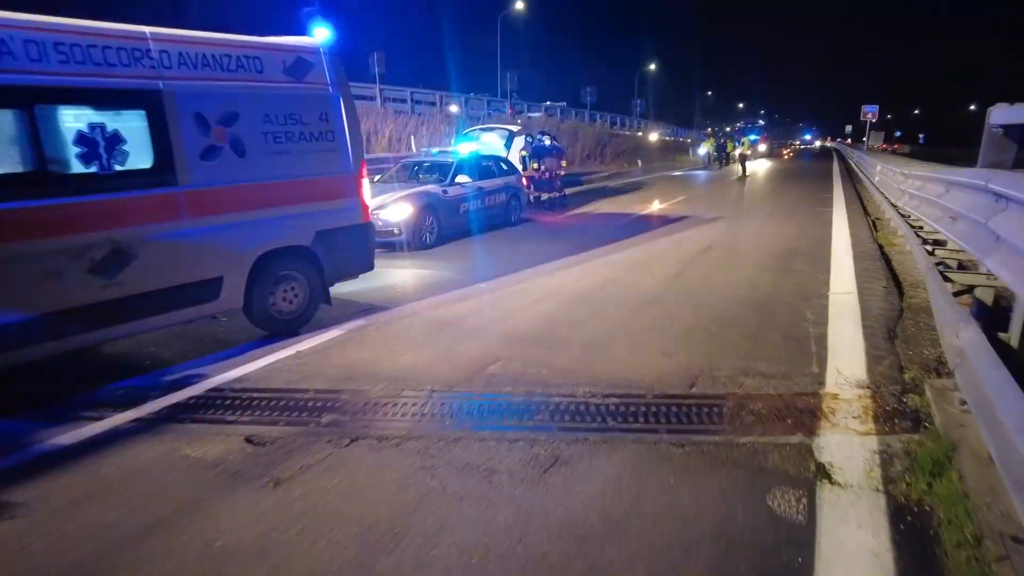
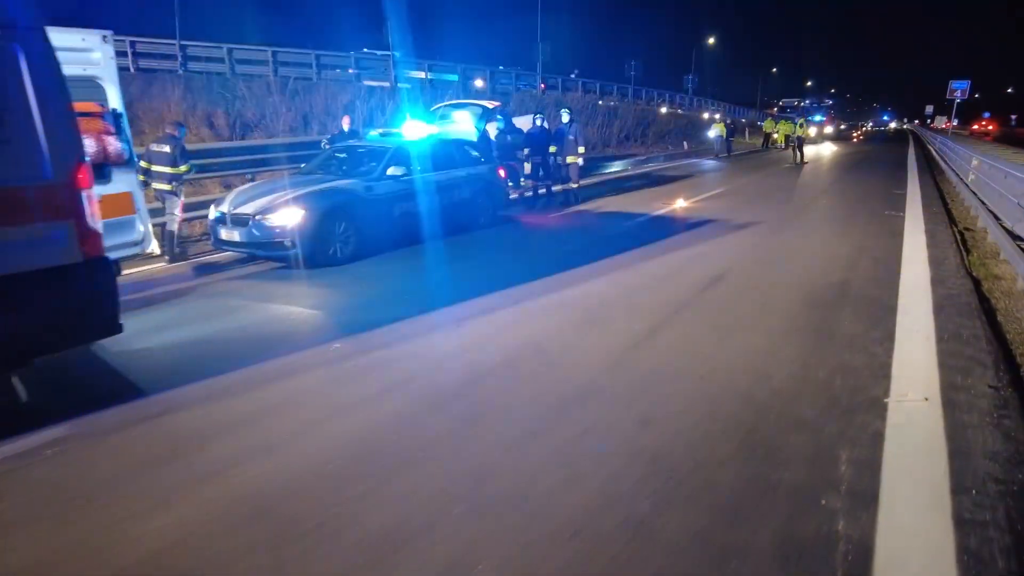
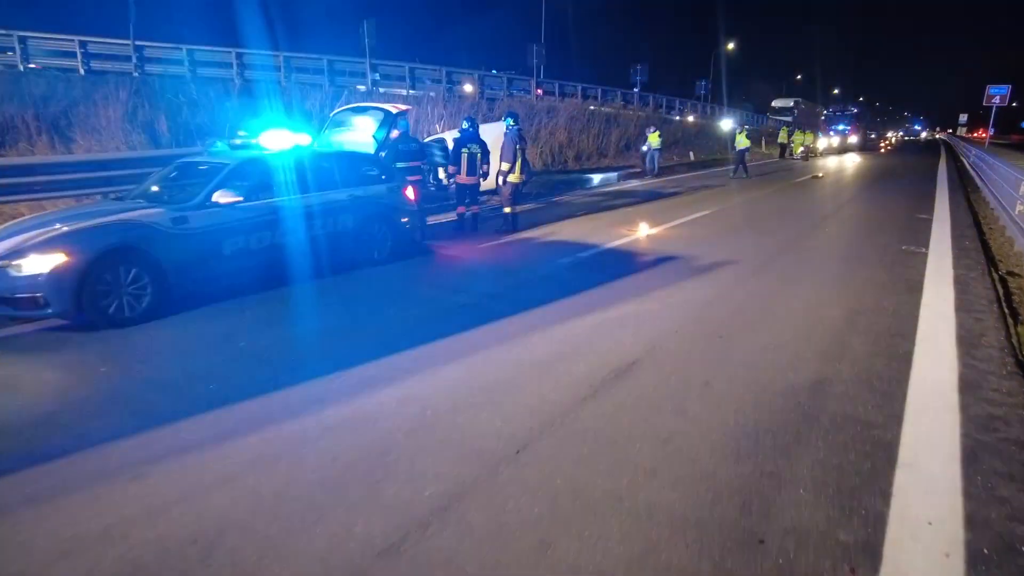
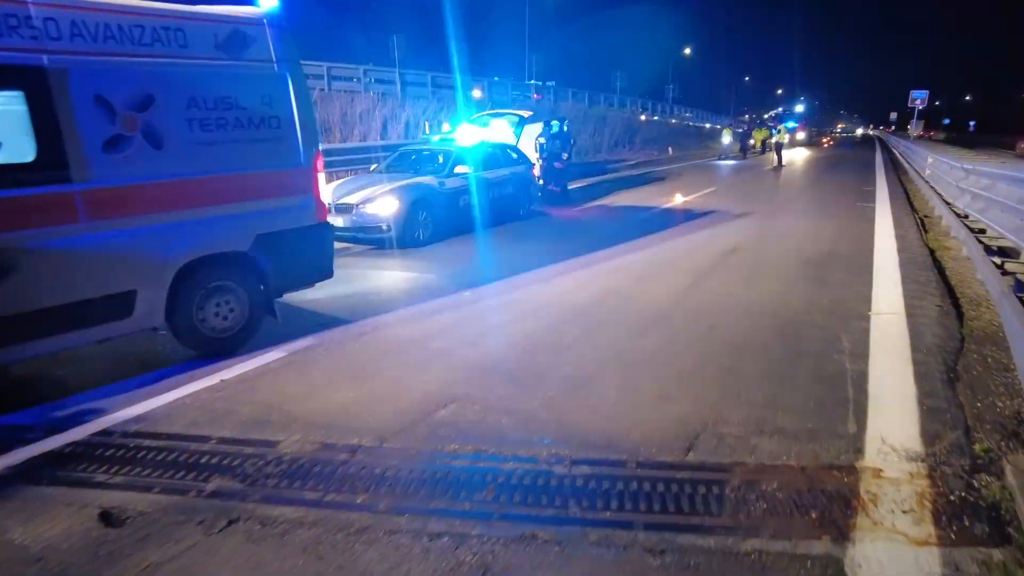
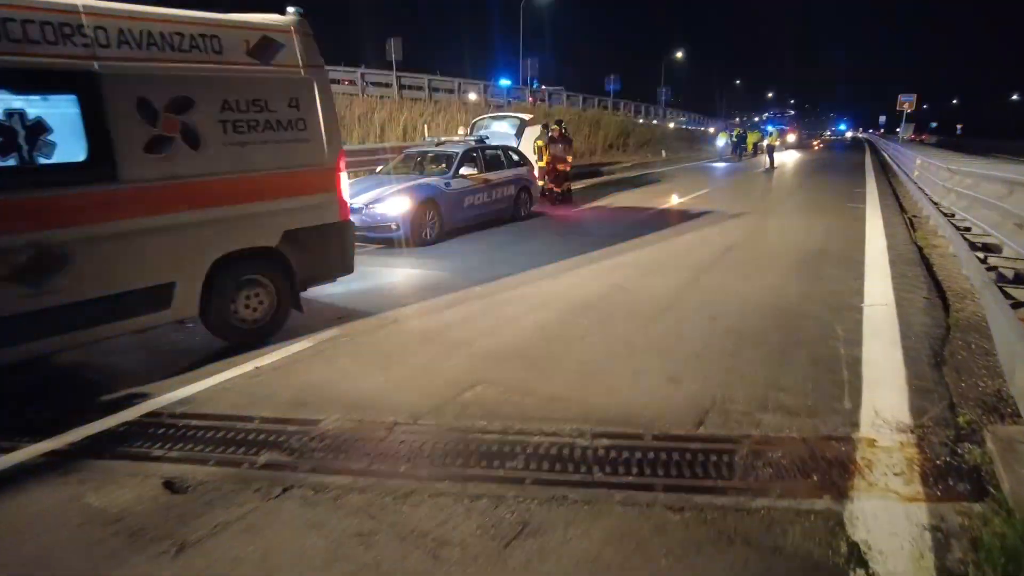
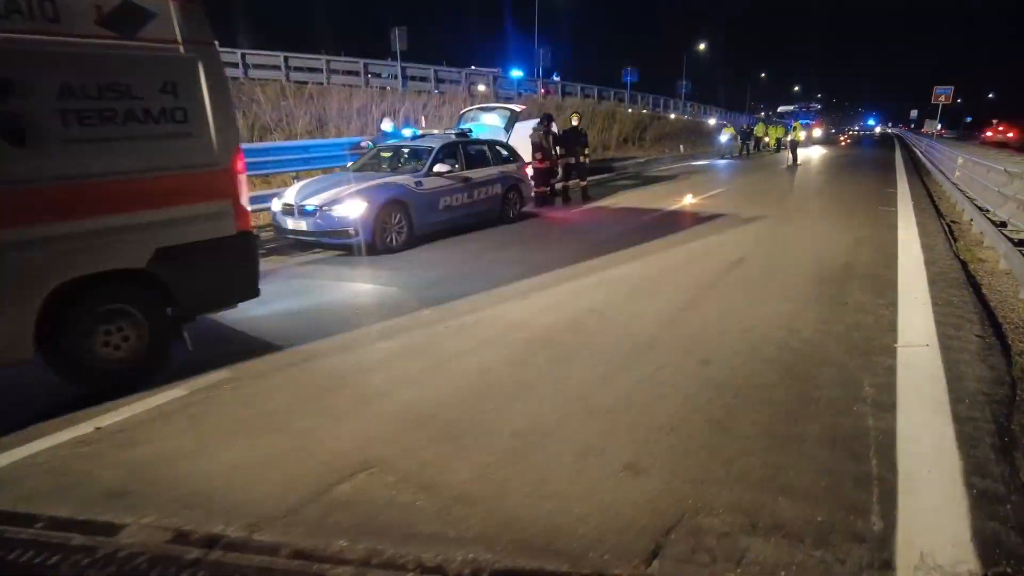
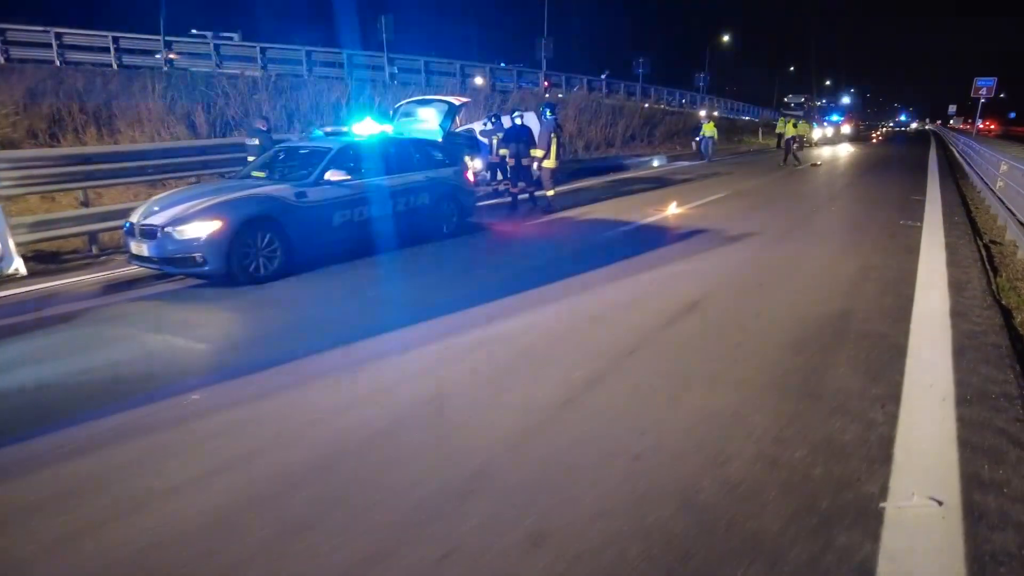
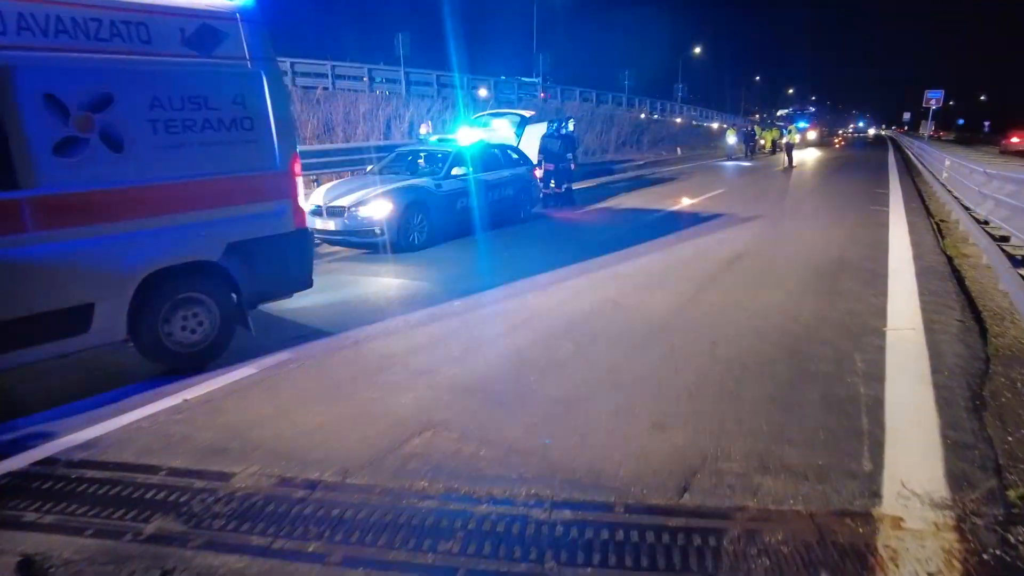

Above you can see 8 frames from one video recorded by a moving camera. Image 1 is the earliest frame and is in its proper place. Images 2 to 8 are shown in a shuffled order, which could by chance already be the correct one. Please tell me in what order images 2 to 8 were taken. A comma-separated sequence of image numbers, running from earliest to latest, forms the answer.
5, 4, 8, 6, 2, 7, 3
